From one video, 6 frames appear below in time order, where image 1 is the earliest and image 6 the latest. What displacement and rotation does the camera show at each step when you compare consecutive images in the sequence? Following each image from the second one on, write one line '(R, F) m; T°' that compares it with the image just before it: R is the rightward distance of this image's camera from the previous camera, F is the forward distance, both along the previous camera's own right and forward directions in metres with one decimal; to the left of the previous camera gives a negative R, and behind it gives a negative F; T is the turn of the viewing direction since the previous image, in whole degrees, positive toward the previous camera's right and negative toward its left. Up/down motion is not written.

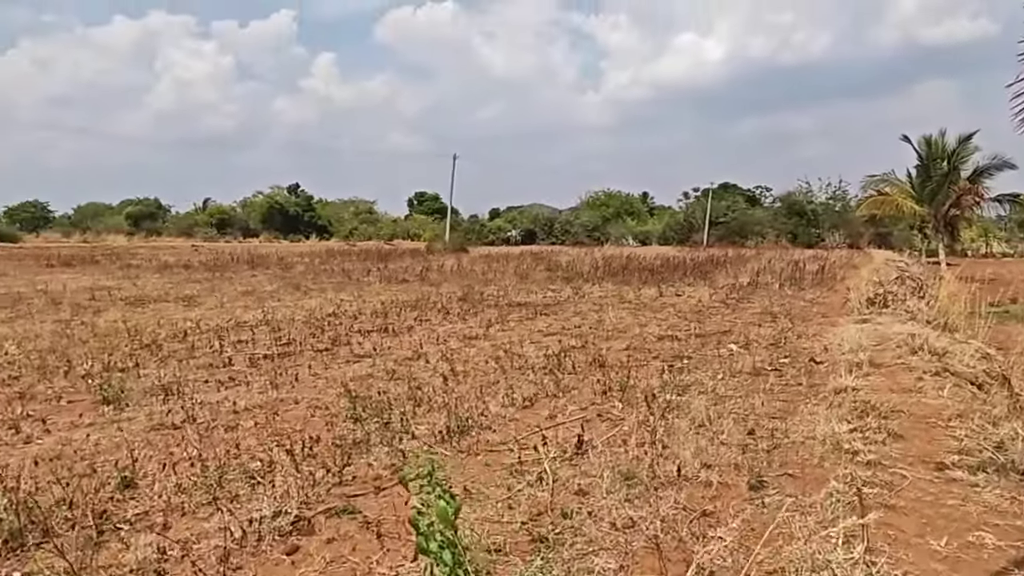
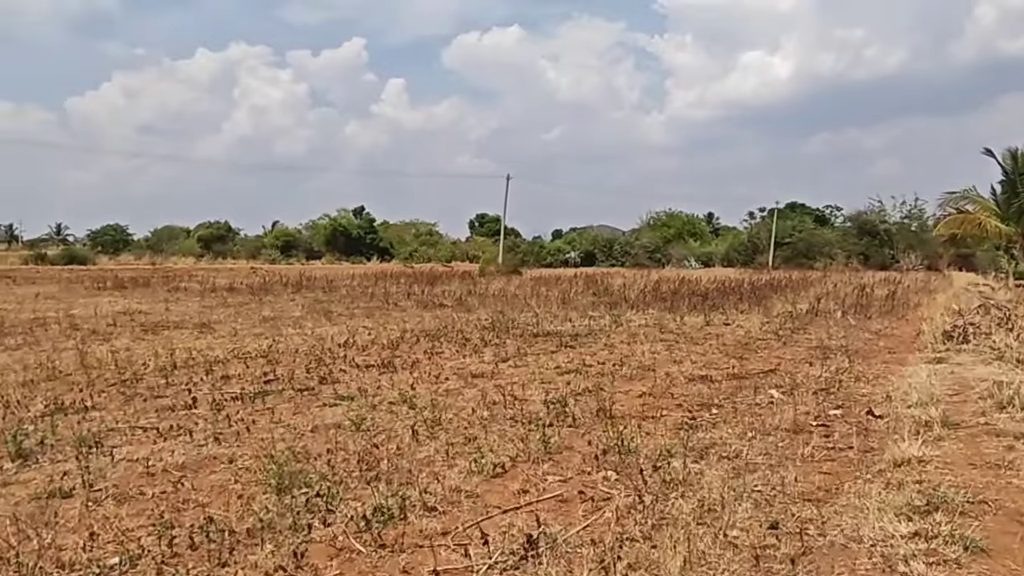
(+0.6, +1.2) m; -5°
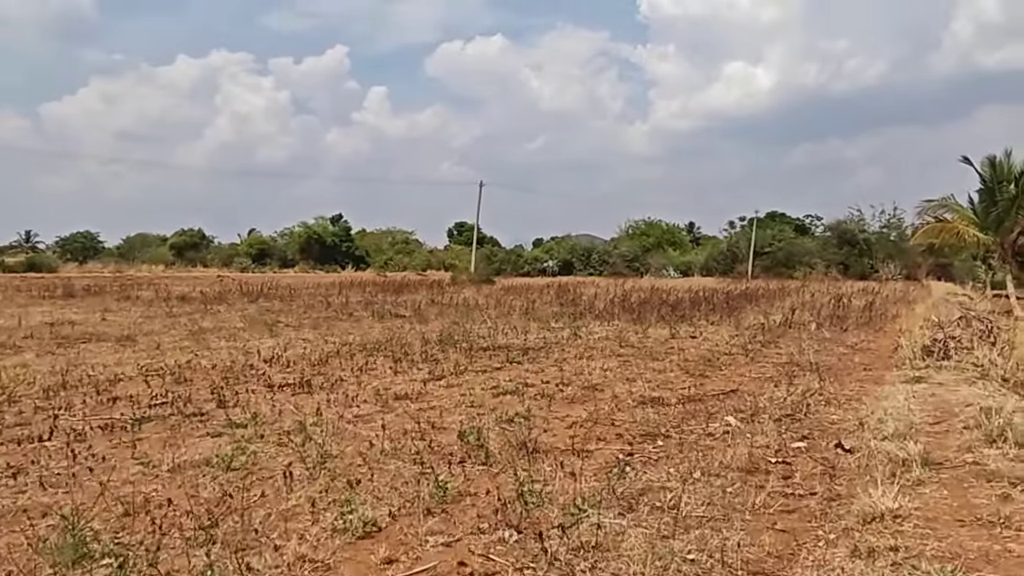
(+0.6, +1.0) m; +1°
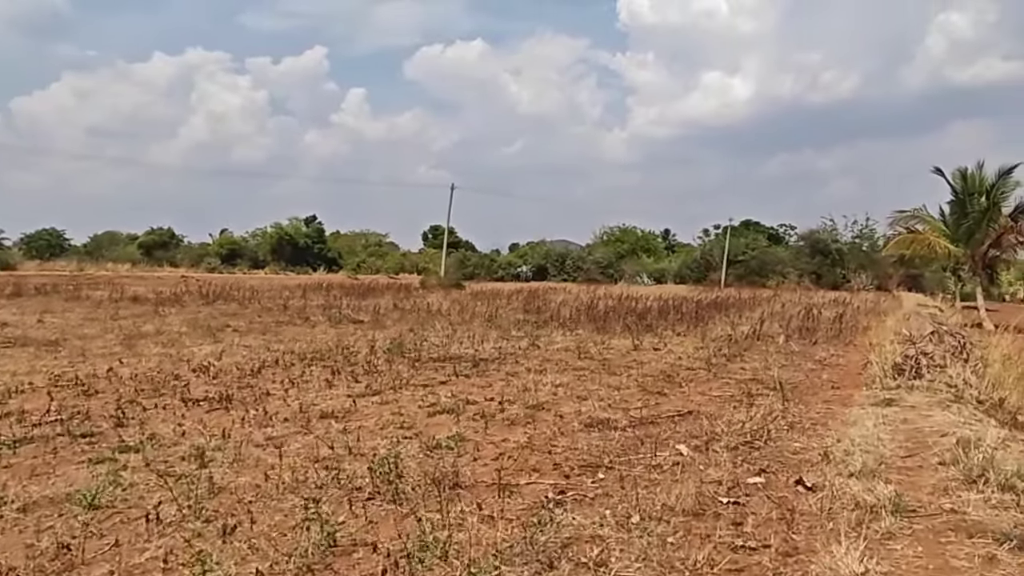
(+0.4, +0.7) m; +2°
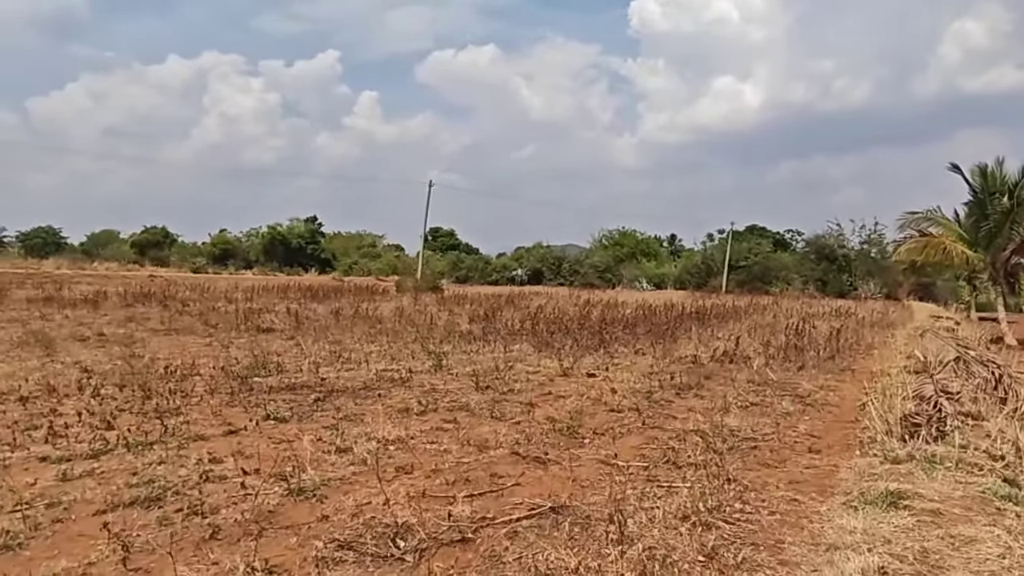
(+1.5, +3.0) m; -1°
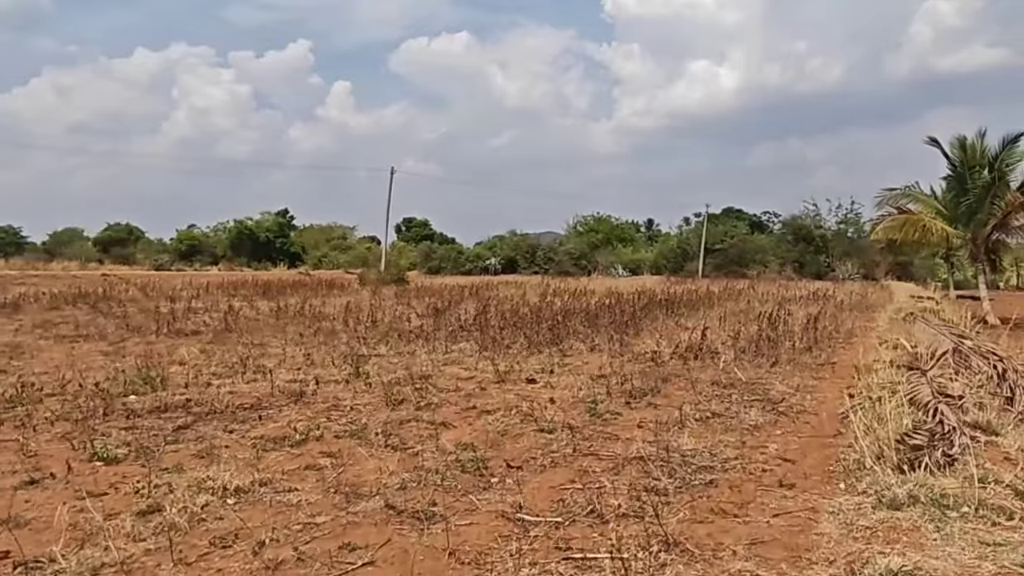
(+0.6, +1.4) m; +1°
